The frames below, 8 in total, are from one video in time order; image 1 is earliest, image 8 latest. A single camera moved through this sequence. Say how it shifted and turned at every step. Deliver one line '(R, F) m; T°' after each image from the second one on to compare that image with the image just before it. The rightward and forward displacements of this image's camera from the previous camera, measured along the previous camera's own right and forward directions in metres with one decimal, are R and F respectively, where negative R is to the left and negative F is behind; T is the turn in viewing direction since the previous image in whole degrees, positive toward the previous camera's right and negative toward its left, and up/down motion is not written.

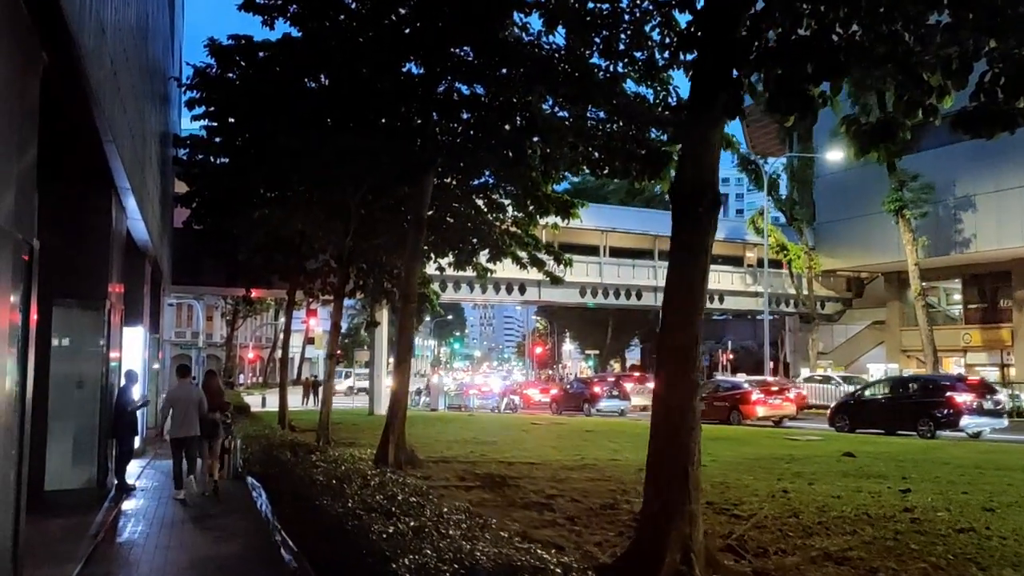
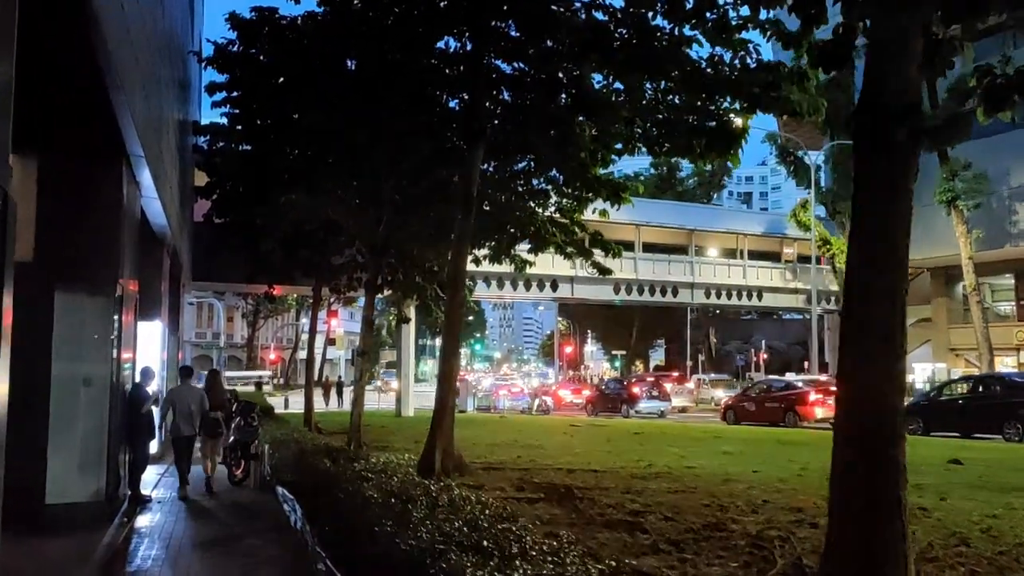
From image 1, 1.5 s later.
(-0.5, +1.4) m; -1°
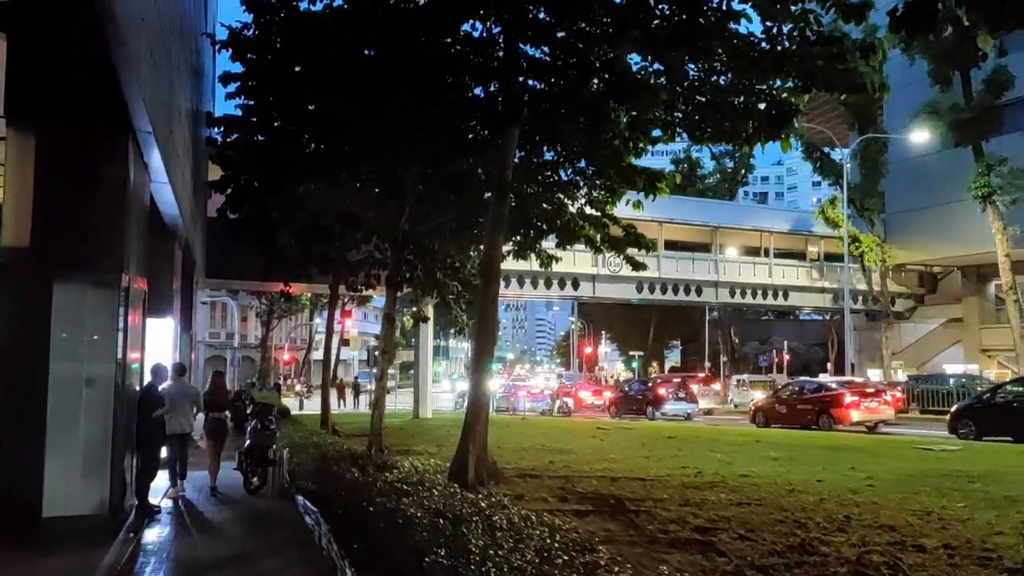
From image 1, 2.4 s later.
(-0.3, +0.9) m; -1°
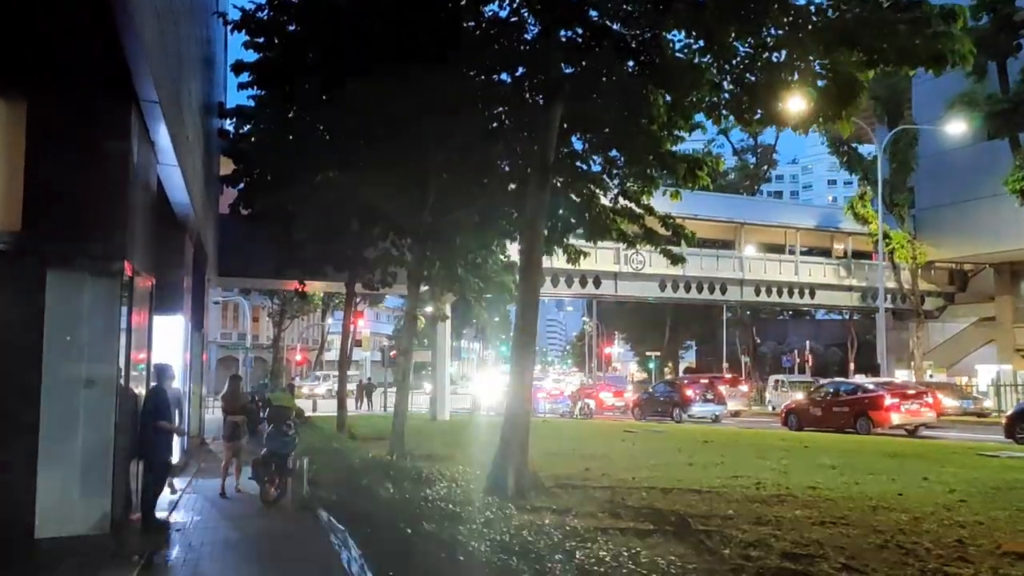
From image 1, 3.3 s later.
(-0.3, +0.9) m; -1°
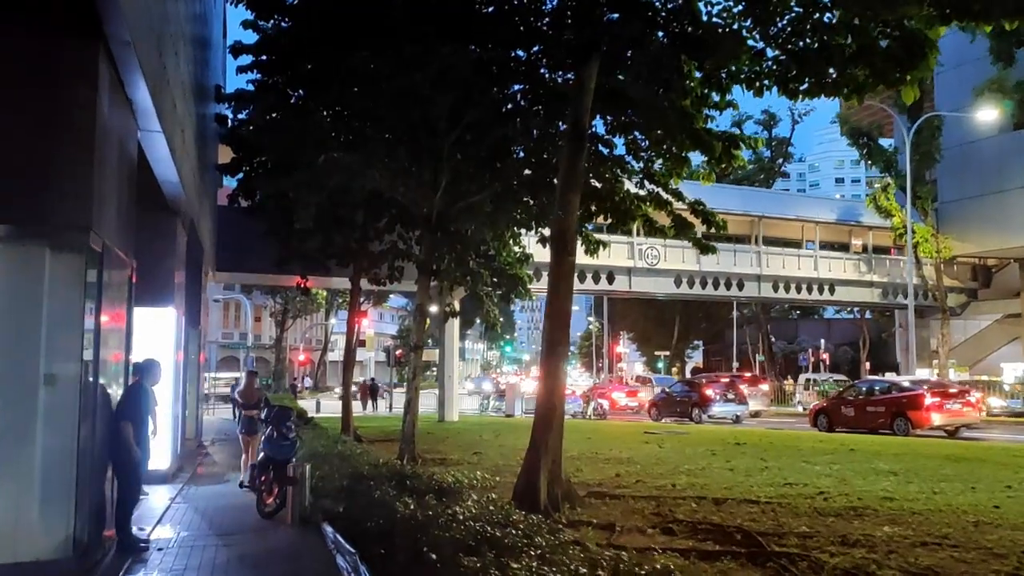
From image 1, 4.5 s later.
(-0.3, +1.1) m; 0°
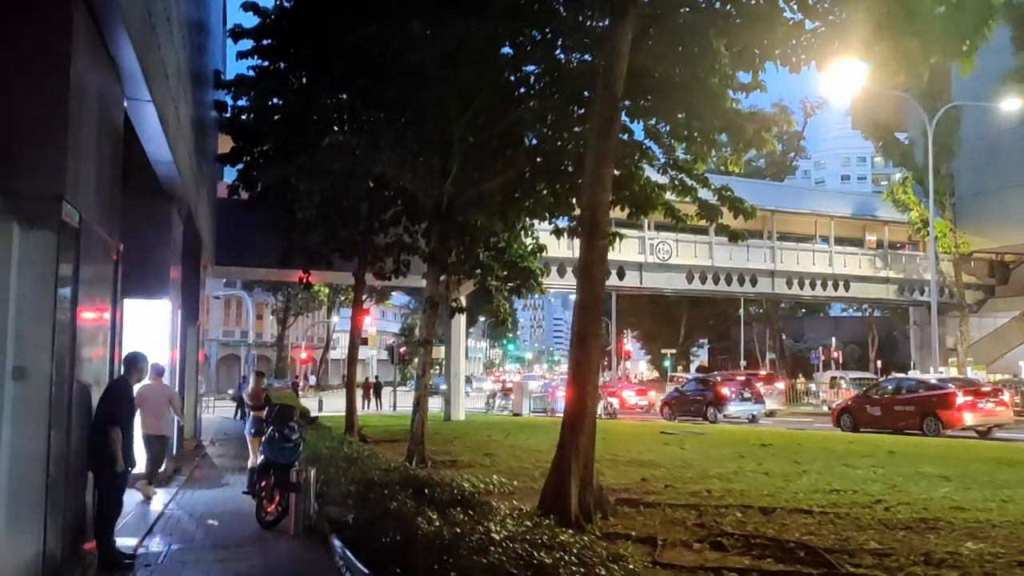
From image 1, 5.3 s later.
(-0.2, +0.8) m; 0°
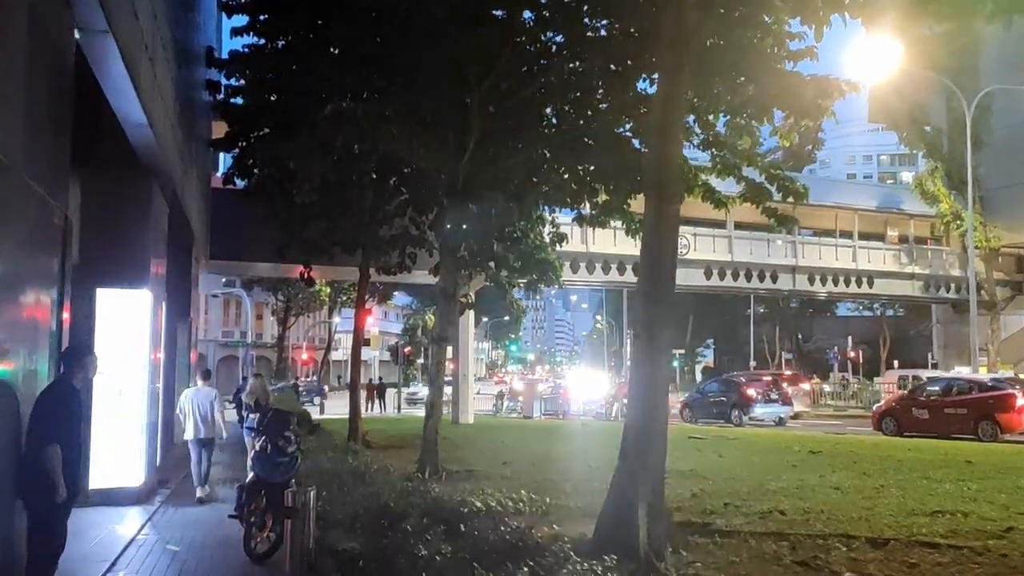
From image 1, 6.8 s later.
(-0.3, +1.5) m; 0°
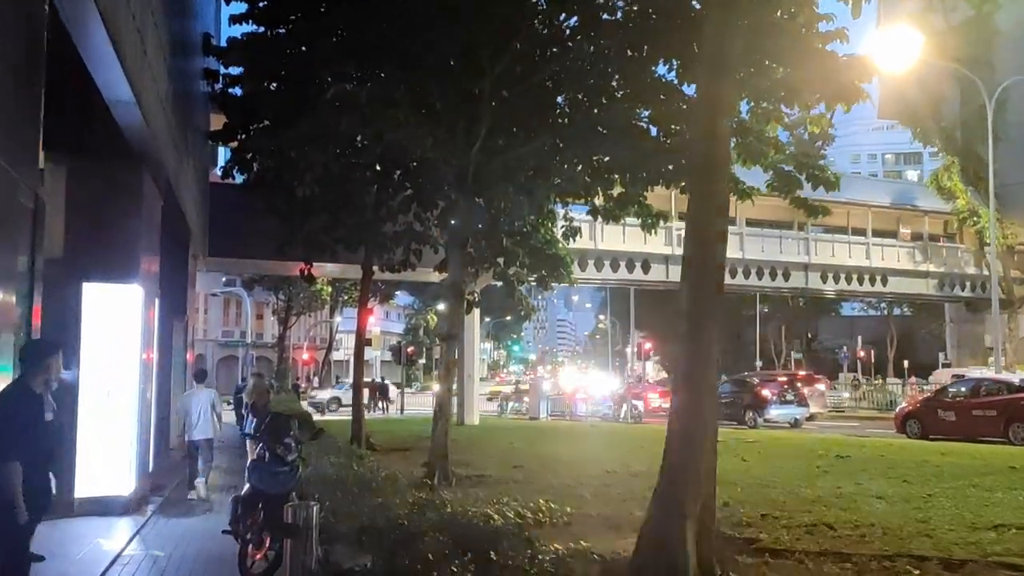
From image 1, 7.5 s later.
(-0.2, +0.7) m; 0°
